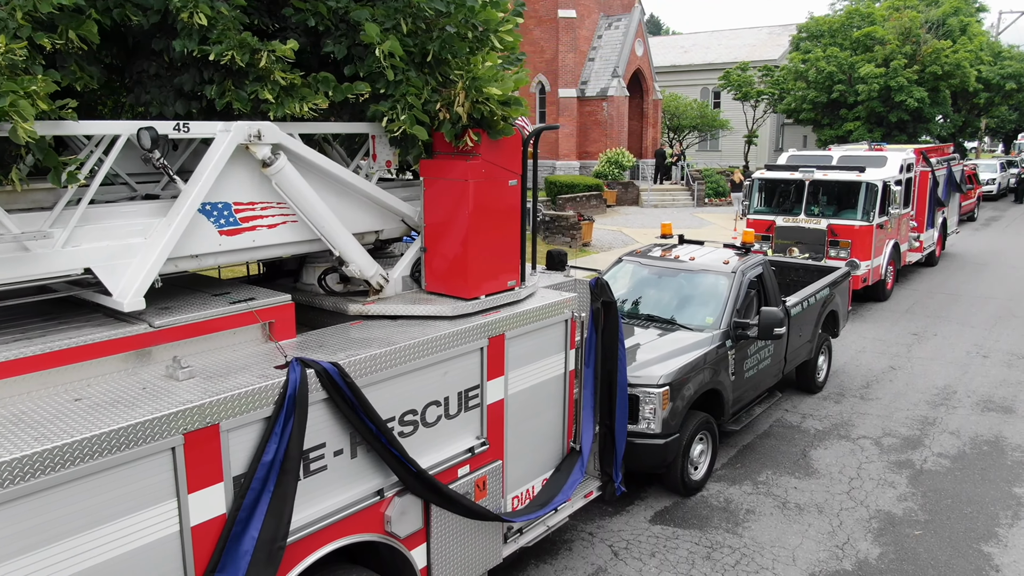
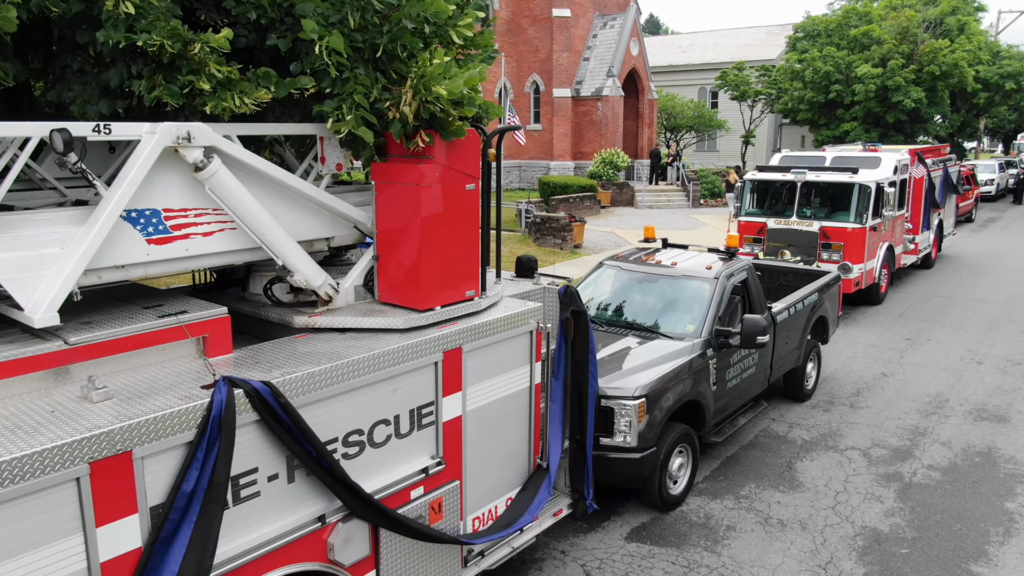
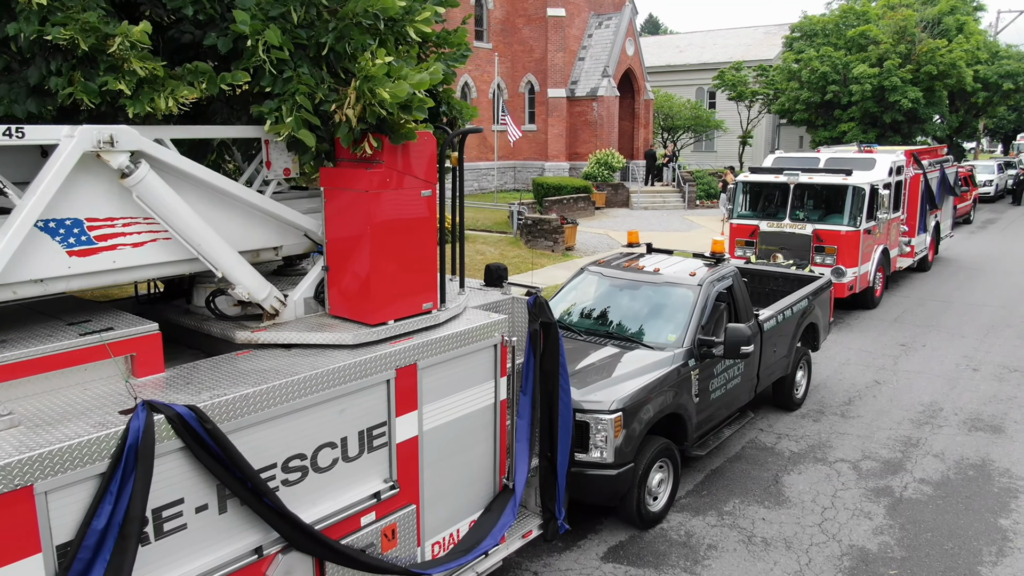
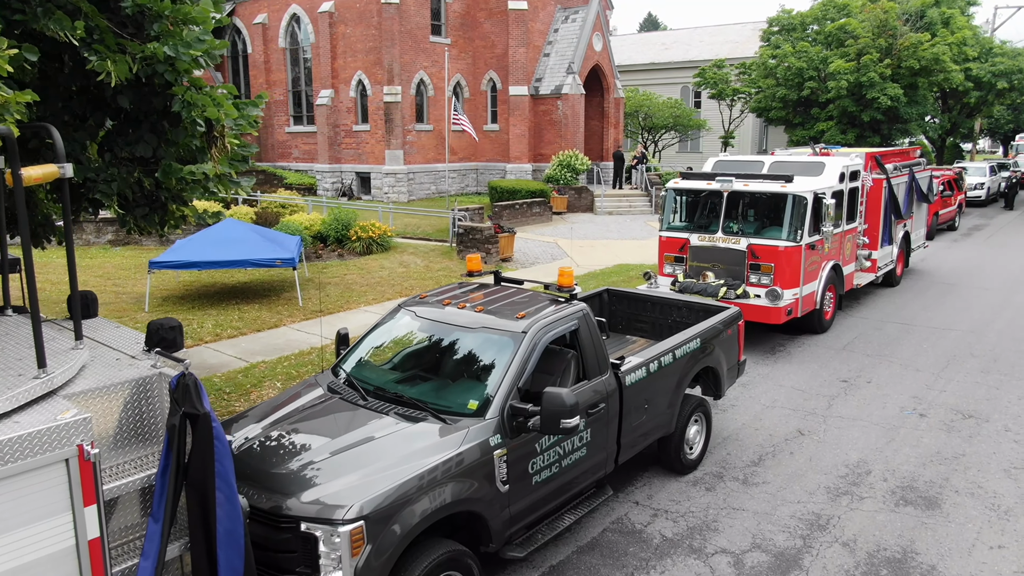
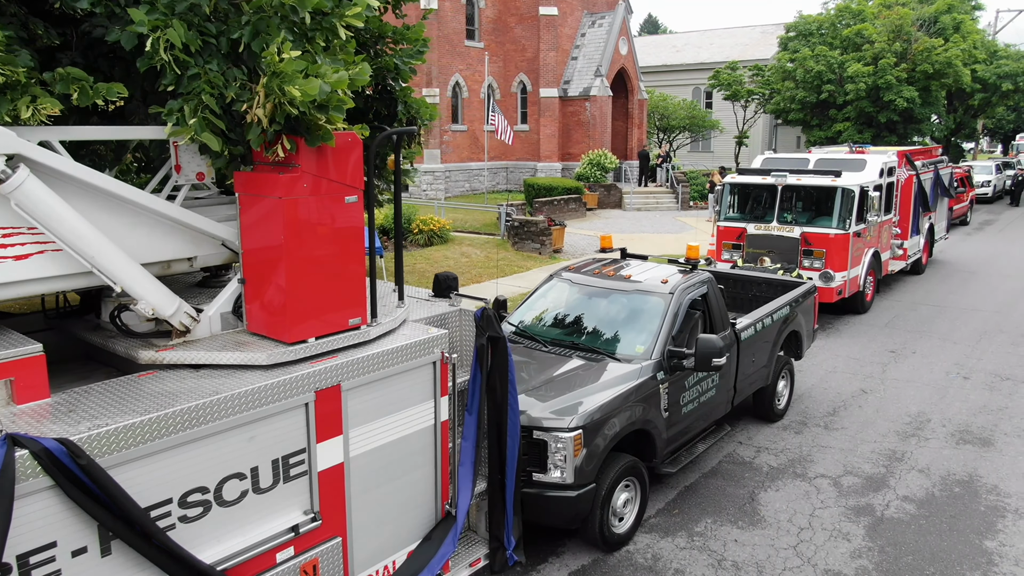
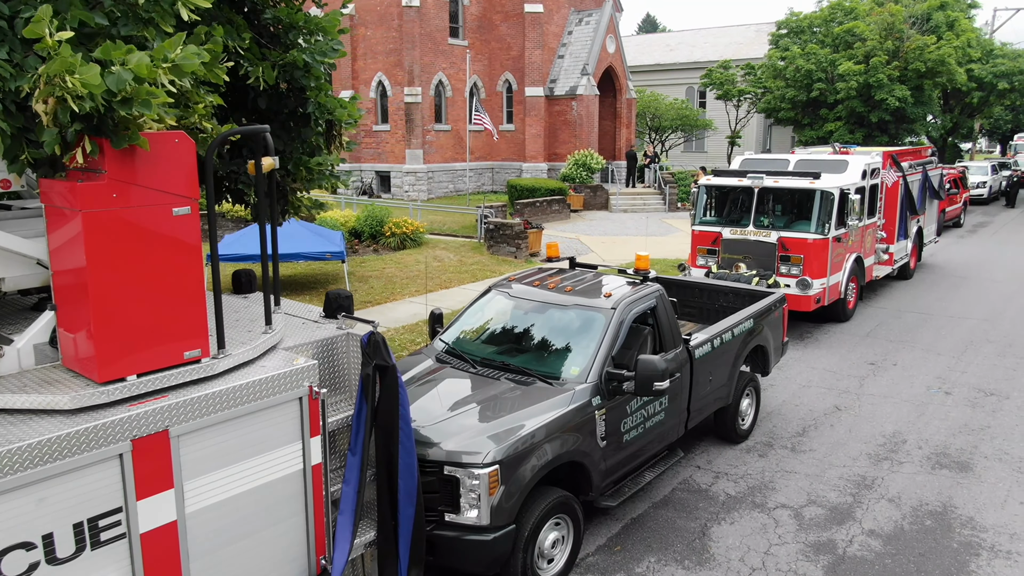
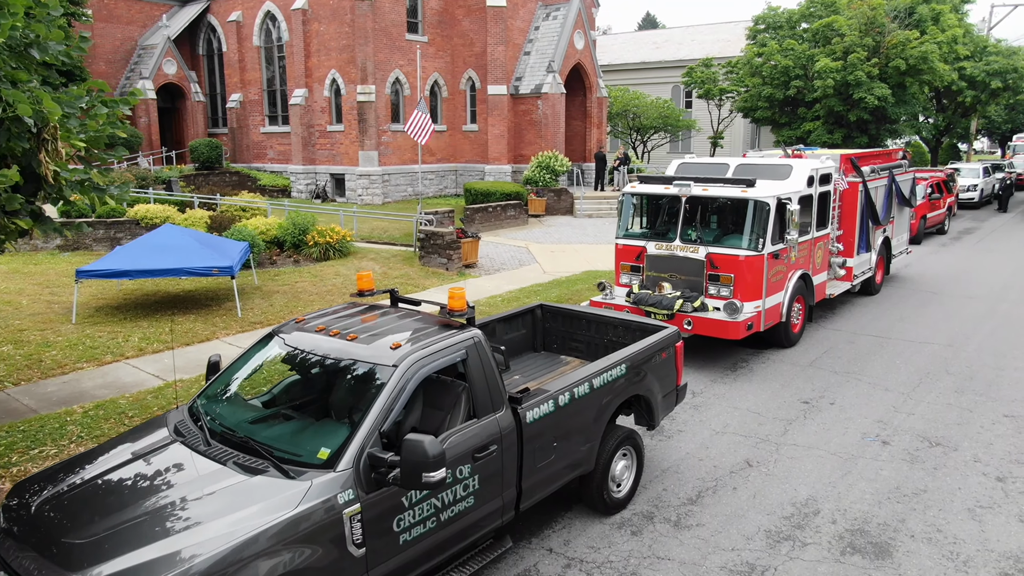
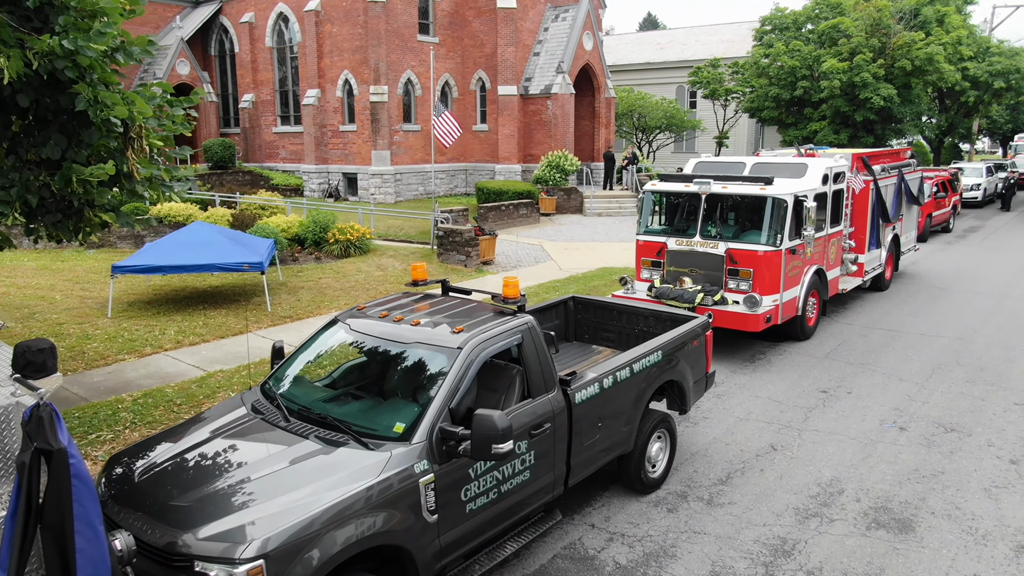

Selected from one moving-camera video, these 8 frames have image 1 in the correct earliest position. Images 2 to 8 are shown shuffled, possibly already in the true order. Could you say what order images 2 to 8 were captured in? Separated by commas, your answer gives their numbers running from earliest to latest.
2, 3, 5, 6, 4, 8, 7
